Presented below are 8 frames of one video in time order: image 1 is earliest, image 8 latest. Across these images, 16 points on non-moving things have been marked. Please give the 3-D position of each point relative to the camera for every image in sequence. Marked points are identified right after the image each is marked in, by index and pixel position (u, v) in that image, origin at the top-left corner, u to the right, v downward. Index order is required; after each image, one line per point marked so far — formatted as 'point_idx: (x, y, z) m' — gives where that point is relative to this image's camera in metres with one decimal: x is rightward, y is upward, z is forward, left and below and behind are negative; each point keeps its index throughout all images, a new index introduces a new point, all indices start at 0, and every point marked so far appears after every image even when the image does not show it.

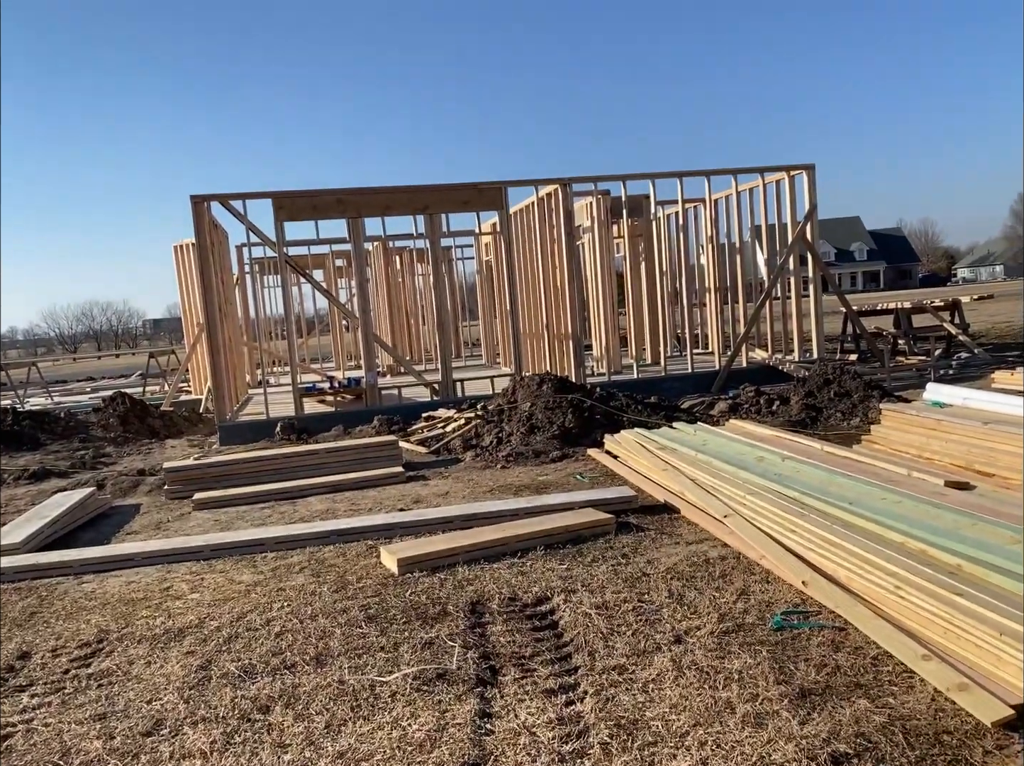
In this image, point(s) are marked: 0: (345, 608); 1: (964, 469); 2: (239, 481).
0: (-0.9, -1.2, +4.2) m
1: (+3.6, -0.7, +6.0) m
2: (-2.8, -1.0, +7.7) m
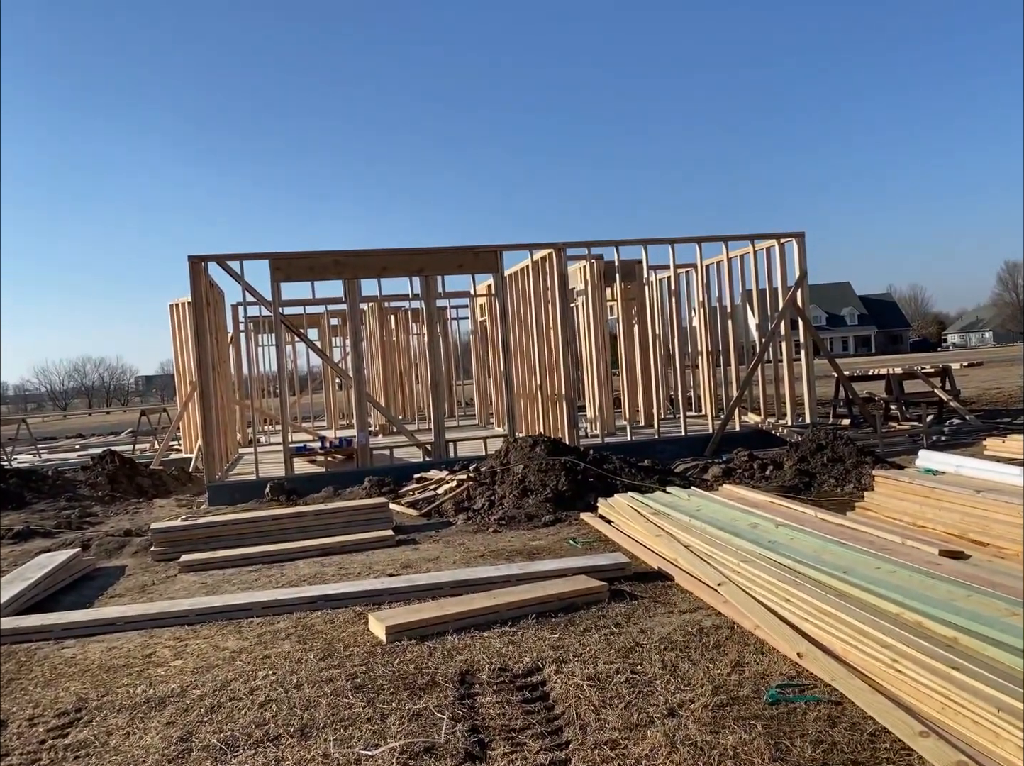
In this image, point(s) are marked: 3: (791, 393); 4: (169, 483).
0: (-1.0, -1.6, +4.1) m
1: (+3.5, -1.2, +6.0) m
2: (-2.8, -1.6, +7.6) m
3: (+4.9, -0.2, +13.6) m
4: (-5.6, -1.6, +12.7) m
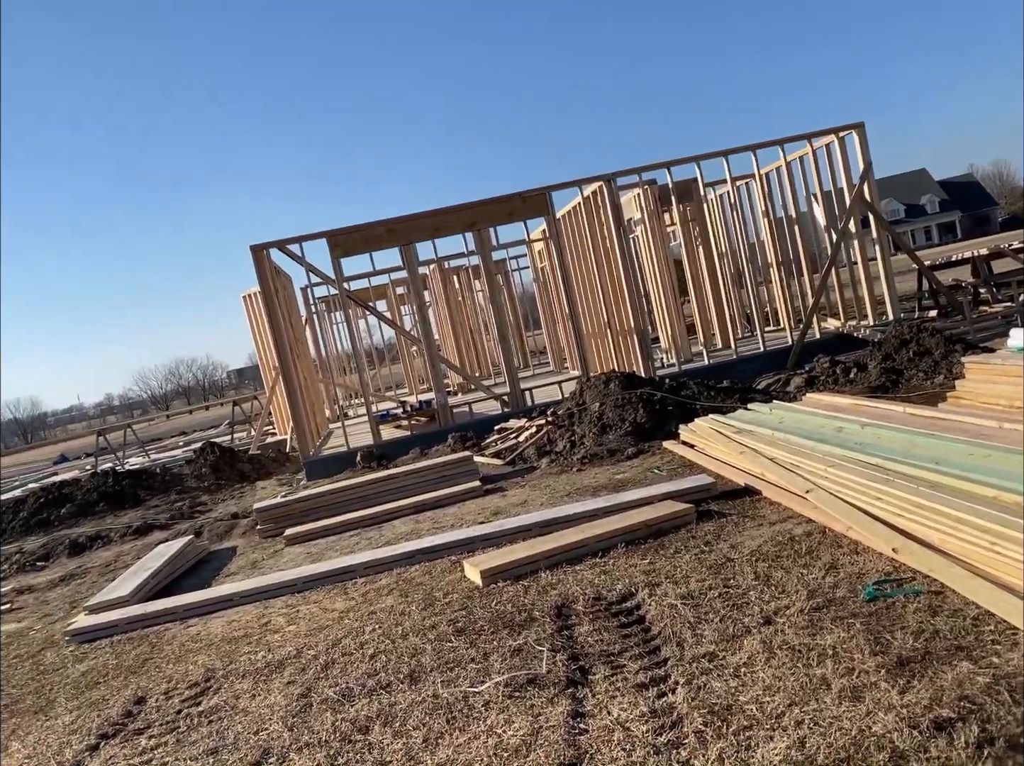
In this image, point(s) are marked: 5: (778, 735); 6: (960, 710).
0: (-0.4, -1.3, +4.2) m
1: (+4.1, -0.2, +5.7) m
2: (-1.9, -1.3, +8.0) m
3: (+6.1, +1.5, +13.0) m
4: (-4.2, -1.4, +13.3) m
5: (+0.9, -1.2, +2.7) m
6: (+1.5, -1.1, +2.6) m
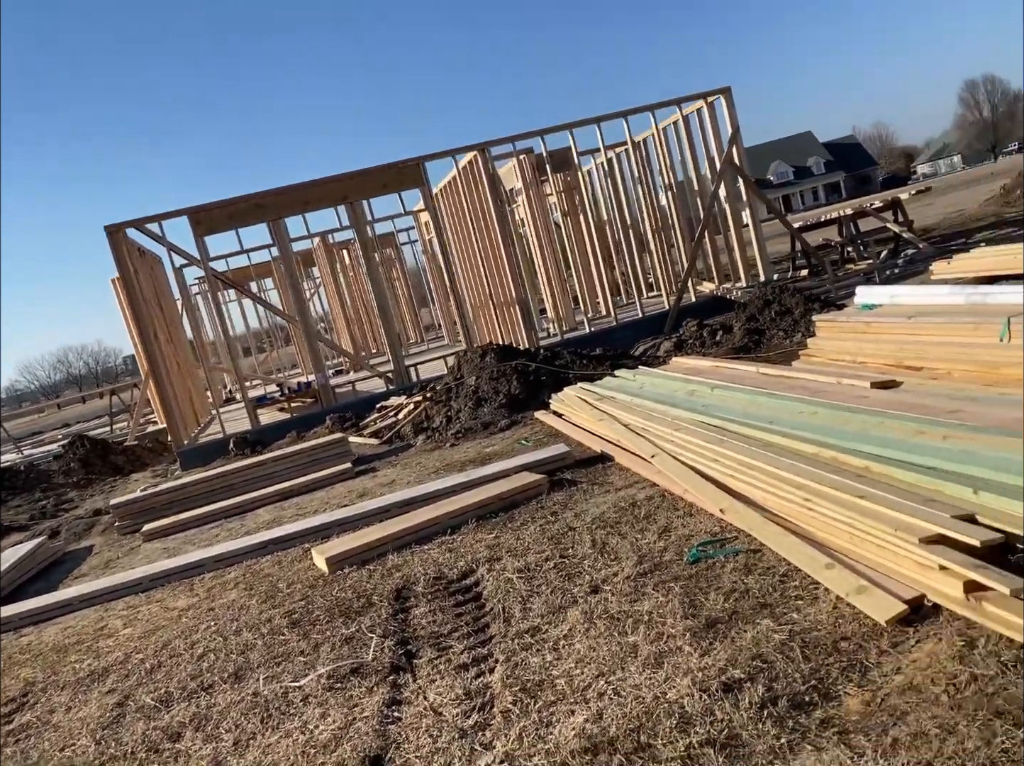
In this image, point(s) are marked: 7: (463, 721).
0: (-1.3, -1.3, +4.1) m
1: (+3.0, +0.1, +6.0) m
2: (-3.2, -1.2, +7.6) m
3: (+4.0, +2.2, +13.4) m
4: (-6.1, -1.2, +12.7) m
5: (+0.2, -1.1, +2.7) m
6: (+0.8, -1.0, +2.7) m
7: (-0.2, -1.2, +2.8) m
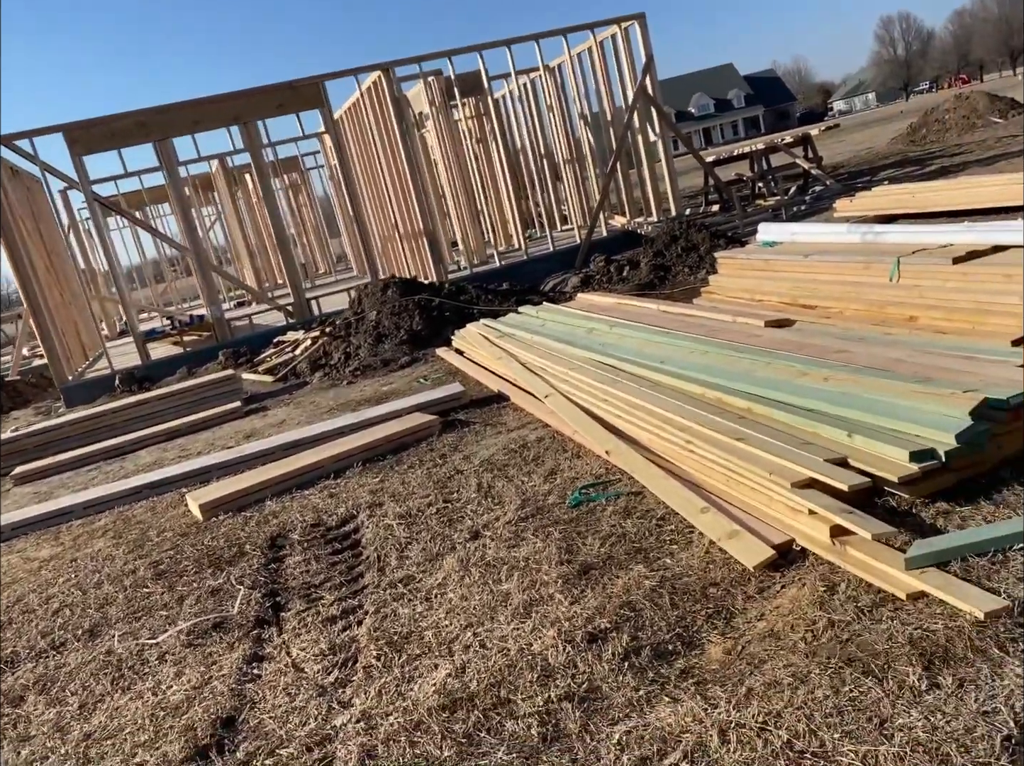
0: (-1.9, -0.9, +3.8) m
1: (+2.2, +0.6, +6.1) m
2: (-4.2, -0.6, +7.2) m
3: (+2.5, +3.4, +13.3) m
4: (-7.5, -0.1, +11.8) m
5: (-0.2, -0.9, +2.6) m
6: (+0.4, -0.8, +2.6) m
7: (-0.7, -1.0, +2.7) m
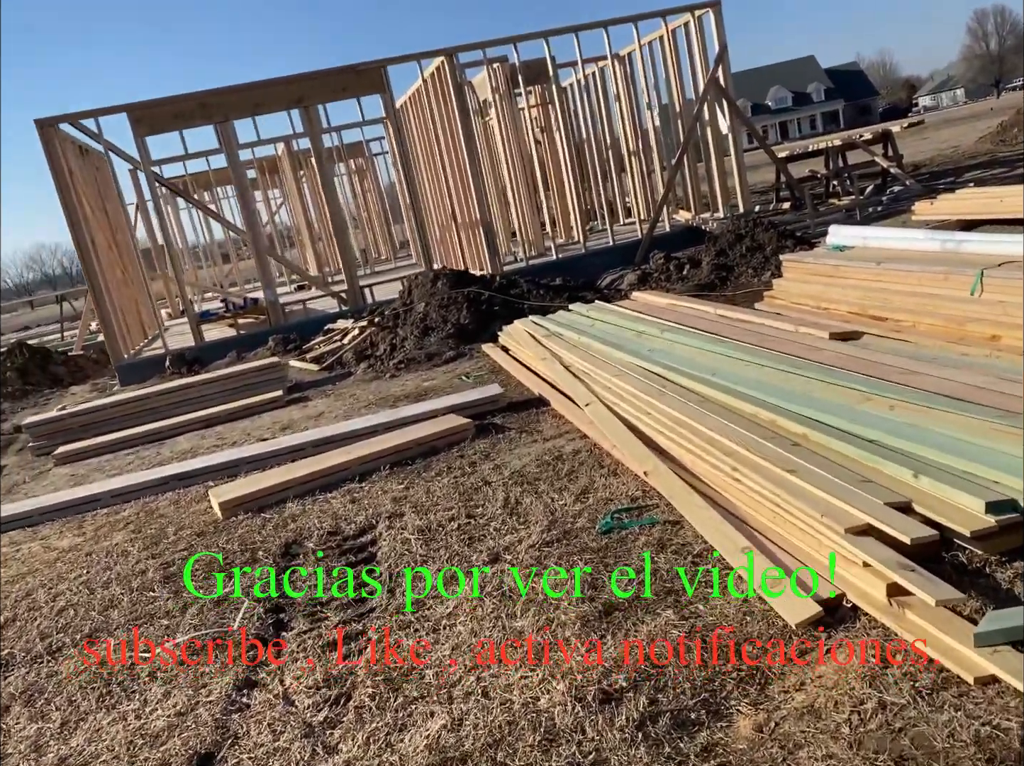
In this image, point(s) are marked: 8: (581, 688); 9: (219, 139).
0: (-1.8, -0.9, +3.7) m
1: (+2.5, +0.5, +5.6) m
2: (-3.8, -0.4, +7.2) m
3: (+3.5, +3.3, +12.8) m
4: (-6.7, +0.2, +12.1) m
5: (-0.2, -1.0, +2.3) m
6: (+0.4, -0.9, +2.3) m
7: (-0.6, -1.1, +2.5) m
8: (+0.2, -0.9, +2.3) m
9: (-4.0, +3.4, +10.5) m
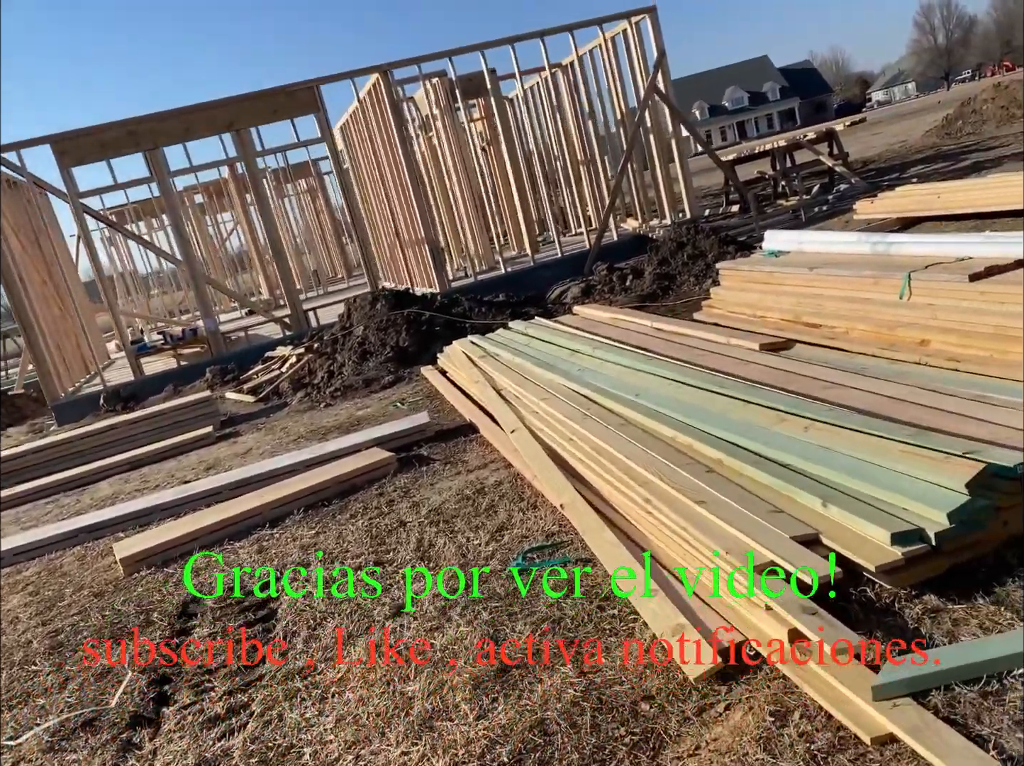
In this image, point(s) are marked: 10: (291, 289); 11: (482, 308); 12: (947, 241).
0: (-2.2, -1.2, +3.5) m
1: (+2.0, +0.4, +5.5) m
2: (-4.3, -0.8, +6.9) m
3: (+2.6, +3.2, +12.7) m
4: (-7.4, -0.4, +11.7) m
5: (-0.6, -1.2, +2.1) m
6: (0.0, -1.0, +2.2) m
7: (-1.0, -1.2, +2.2) m
8: (-0.1, -1.1, +2.1) m
9: (-4.8, +2.9, +10.2) m
10: (-3.1, +1.3, +10.8) m
11: (-0.3, +0.8, +8.5) m
12: (+2.7, +0.9, +4.7) m
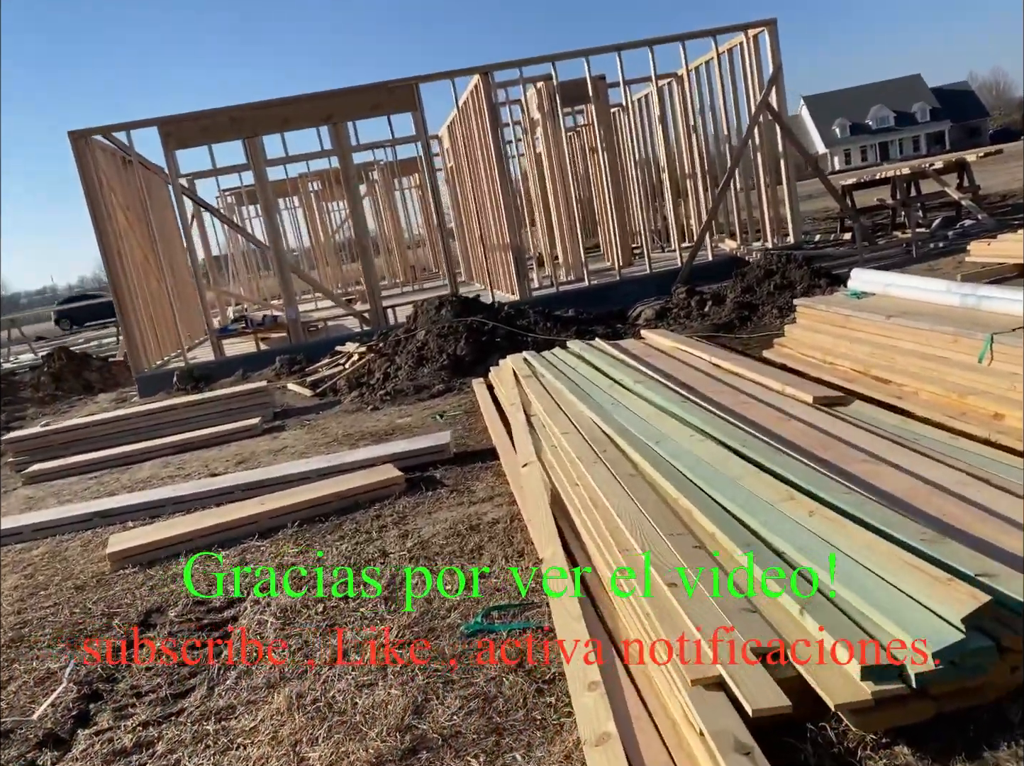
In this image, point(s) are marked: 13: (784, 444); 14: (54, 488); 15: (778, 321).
0: (-2.3, -1.1, +3.5) m
1: (+2.3, 0.0, +4.9) m
2: (-3.9, -0.6, +7.2) m
3: (+4.1, +2.7, +12.0) m
4: (-6.3, +0.1, +12.4) m
5: (-0.9, -1.2, +1.9) m
6: (-0.3, -1.2, +1.9) m
7: (-1.3, -1.3, +2.1) m
8: (-0.5, -1.2, +1.9) m
9: (-3.6, +3.1, +10.5) m
10: (-2.0, +1.4, +10.9) m
11: (+0.4, +0.7, +8.3) m
12: (+2.9, +0.4, +4.1) m
13: (+1.3, -0.3, +3.5) m
14: (-3.6, -0.8, +6.1) m
15: (+2.6, +0.6, +7.6) m
